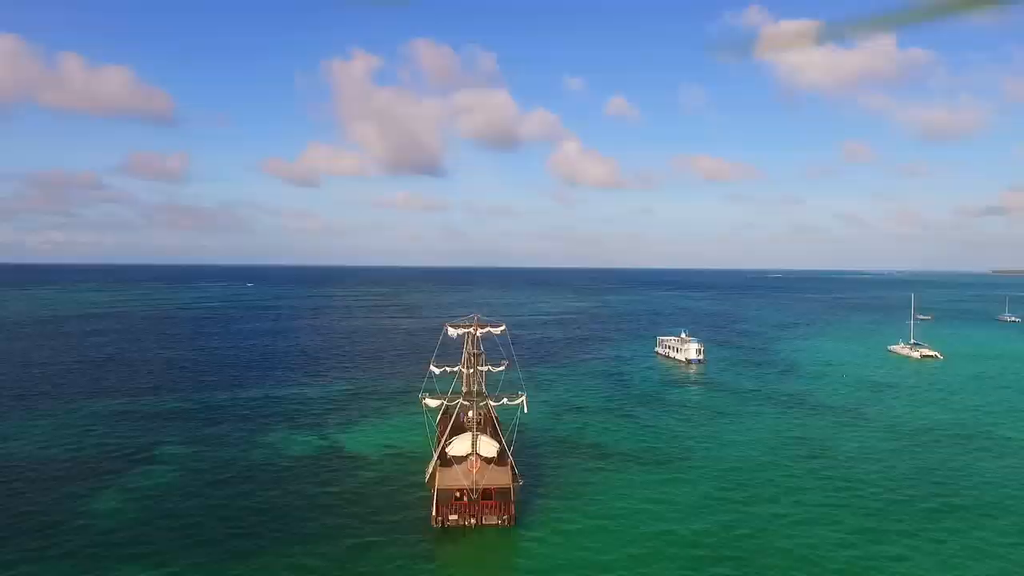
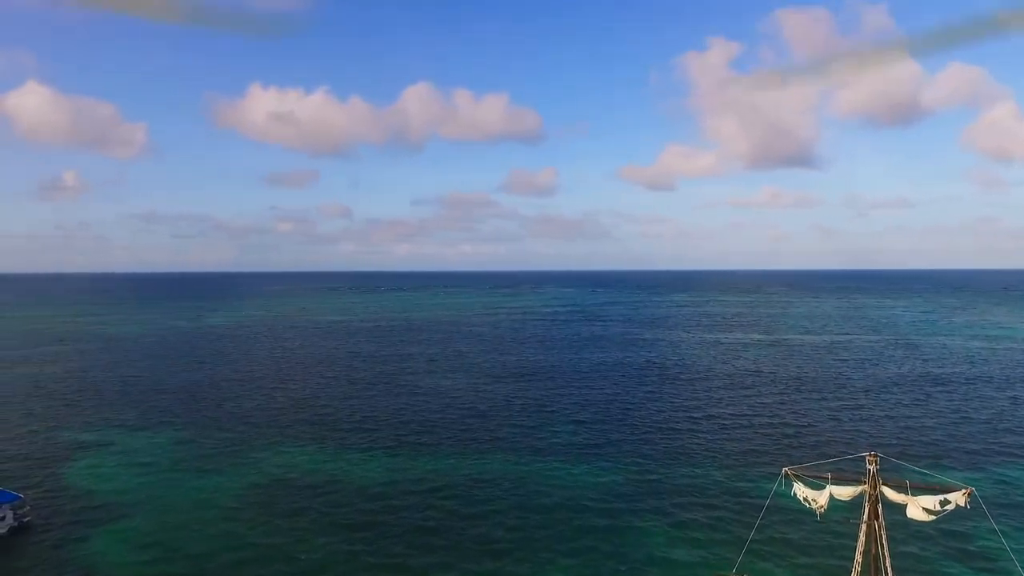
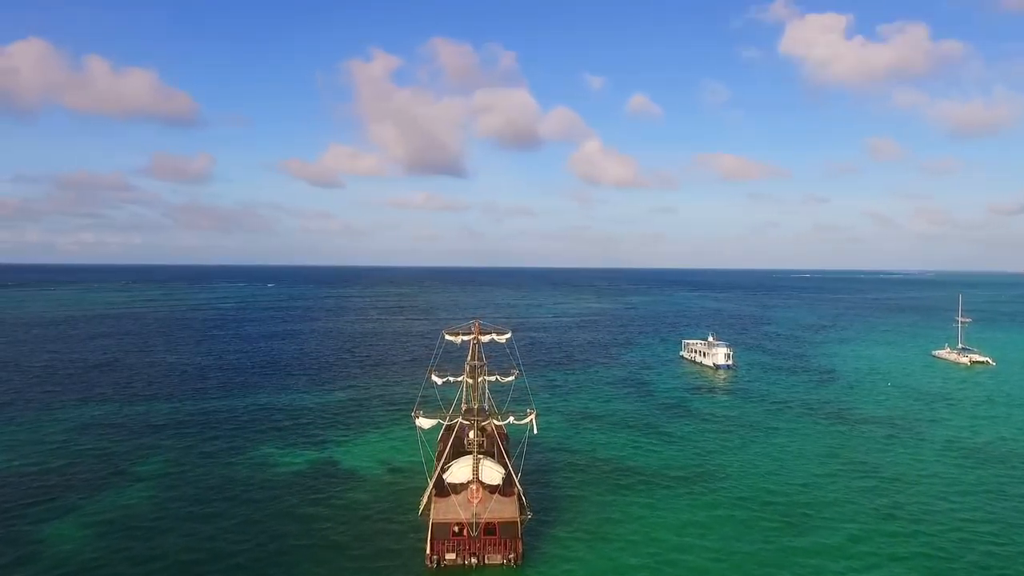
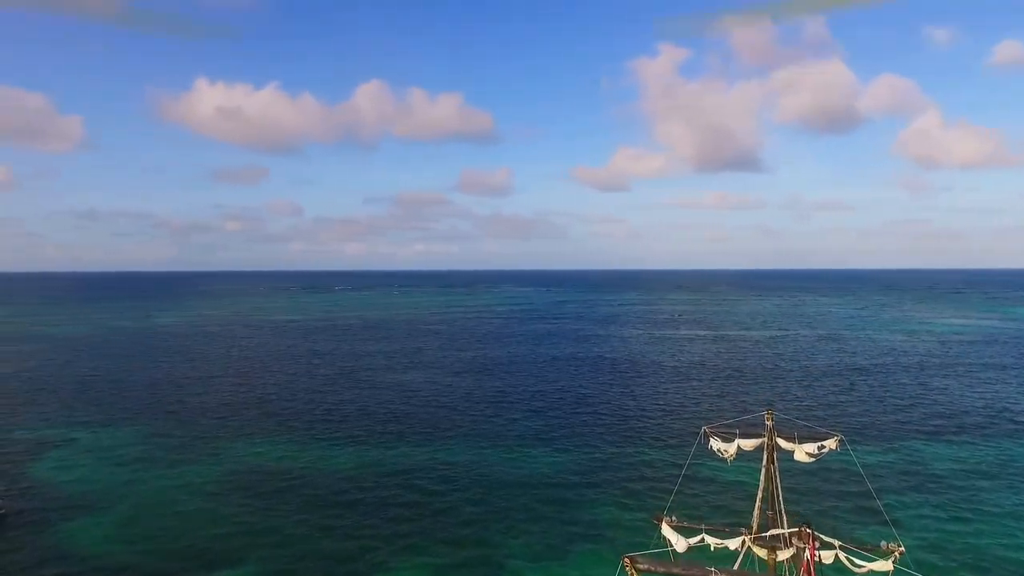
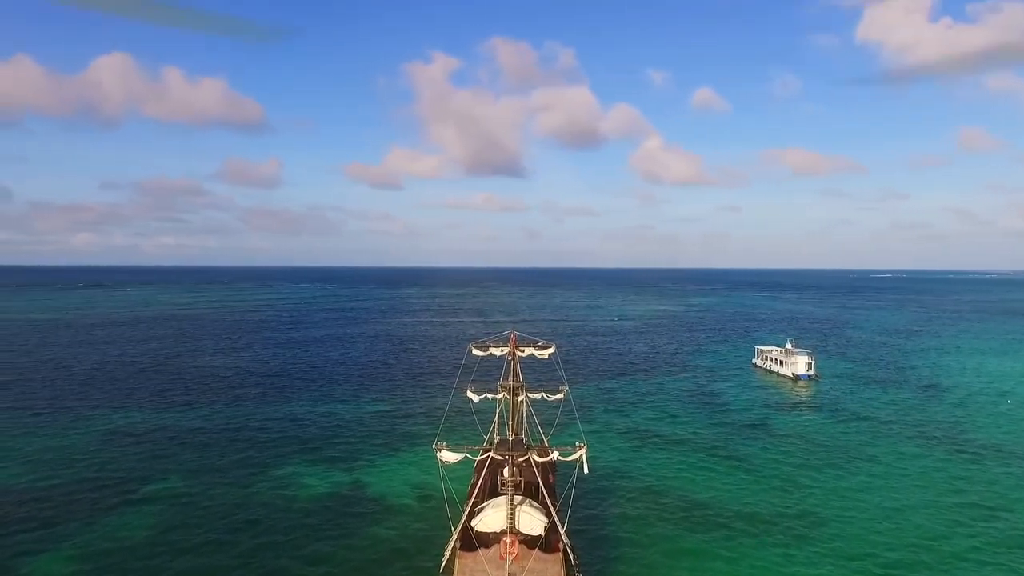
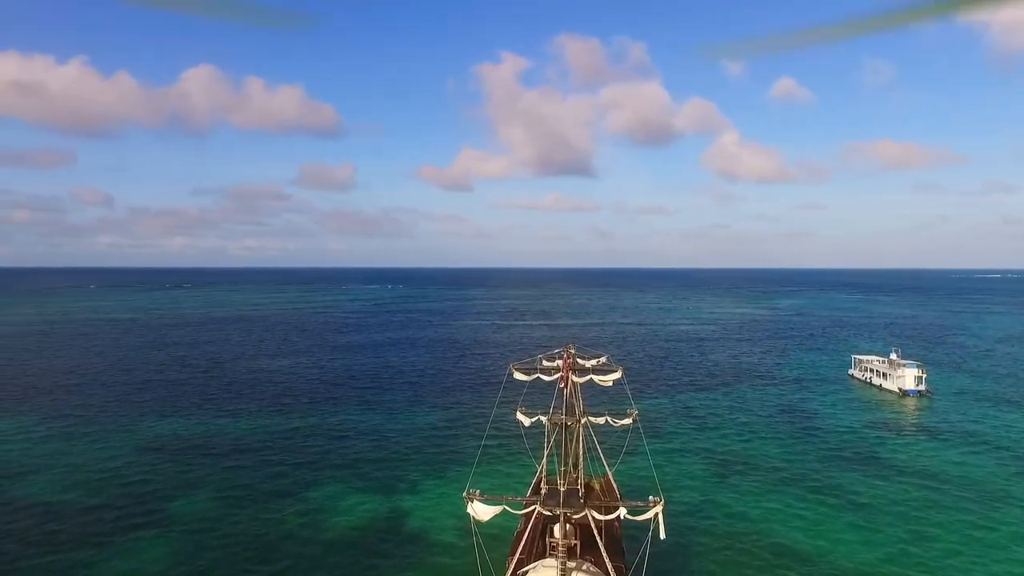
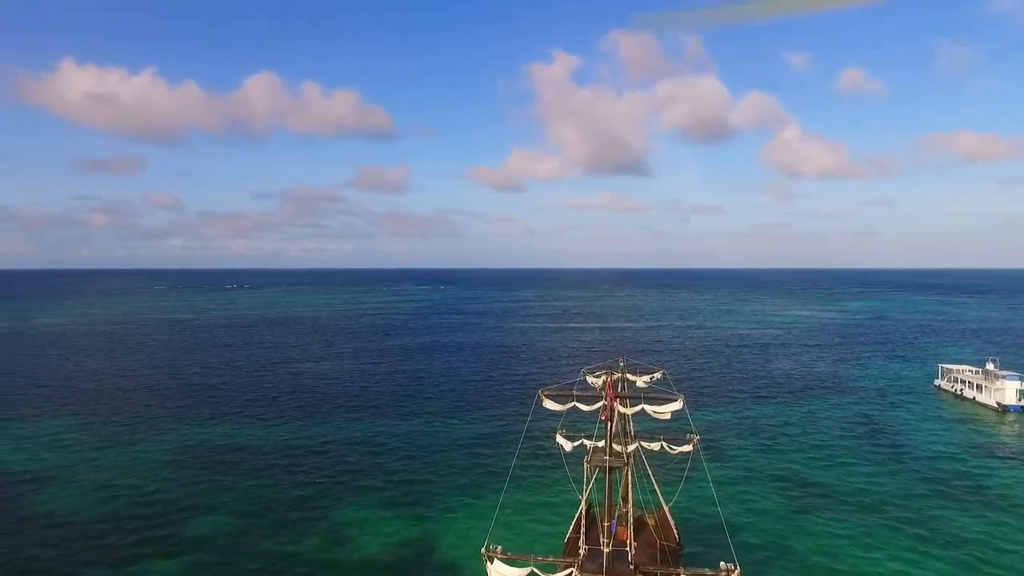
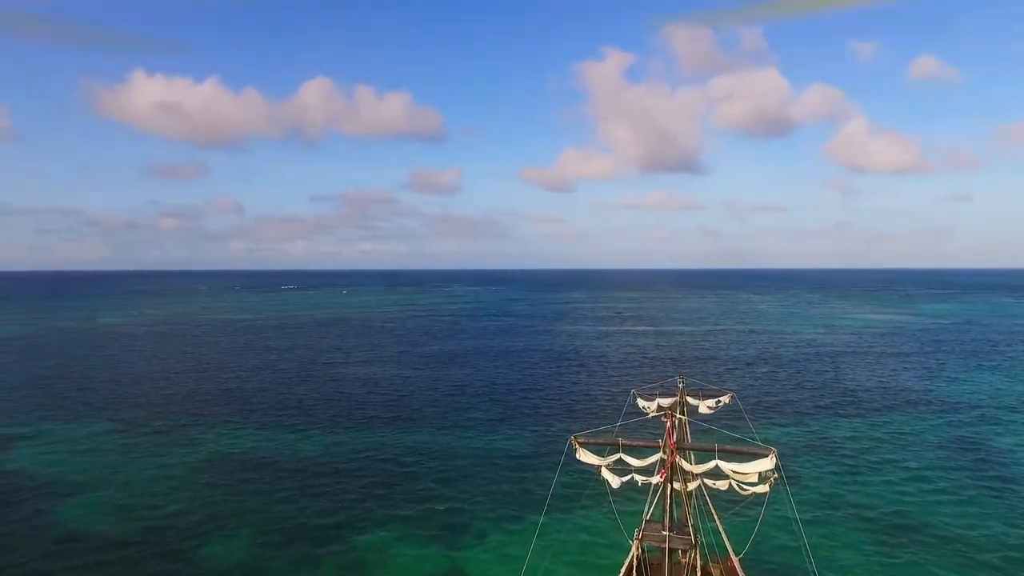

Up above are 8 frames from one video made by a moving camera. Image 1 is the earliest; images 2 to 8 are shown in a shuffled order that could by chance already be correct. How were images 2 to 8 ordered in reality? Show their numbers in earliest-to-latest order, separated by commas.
3, 5, 6, 7, 8, 4, 2
